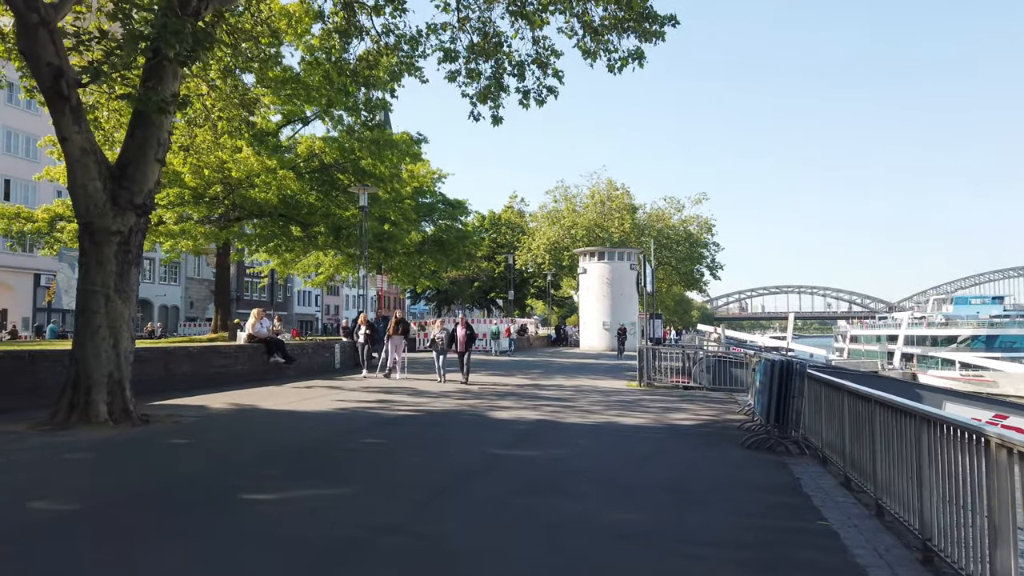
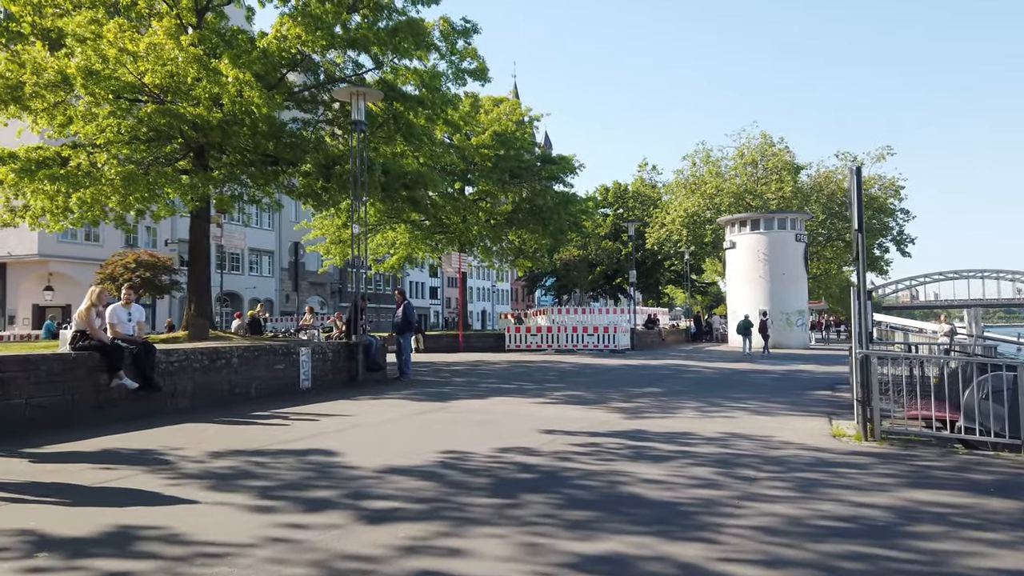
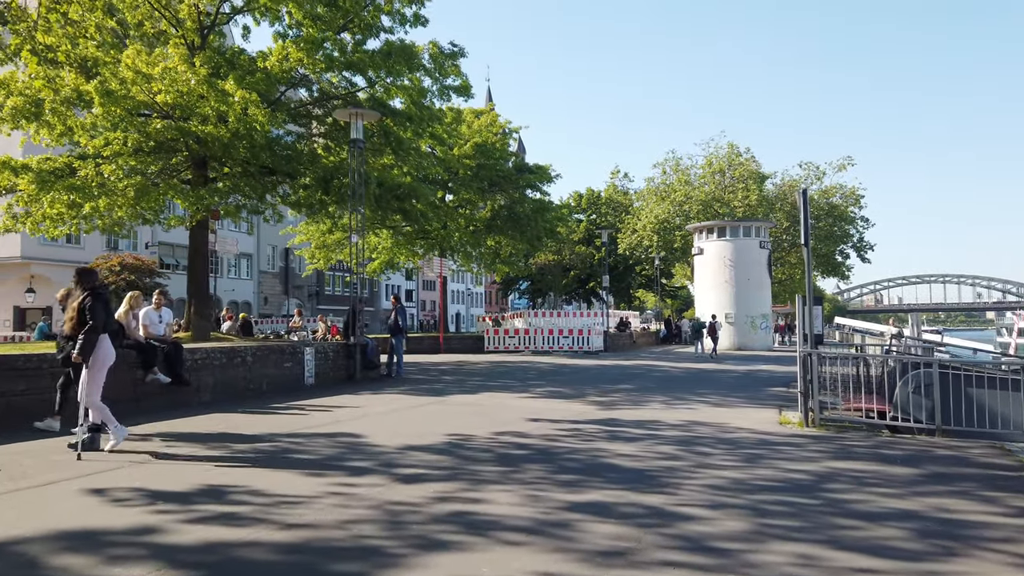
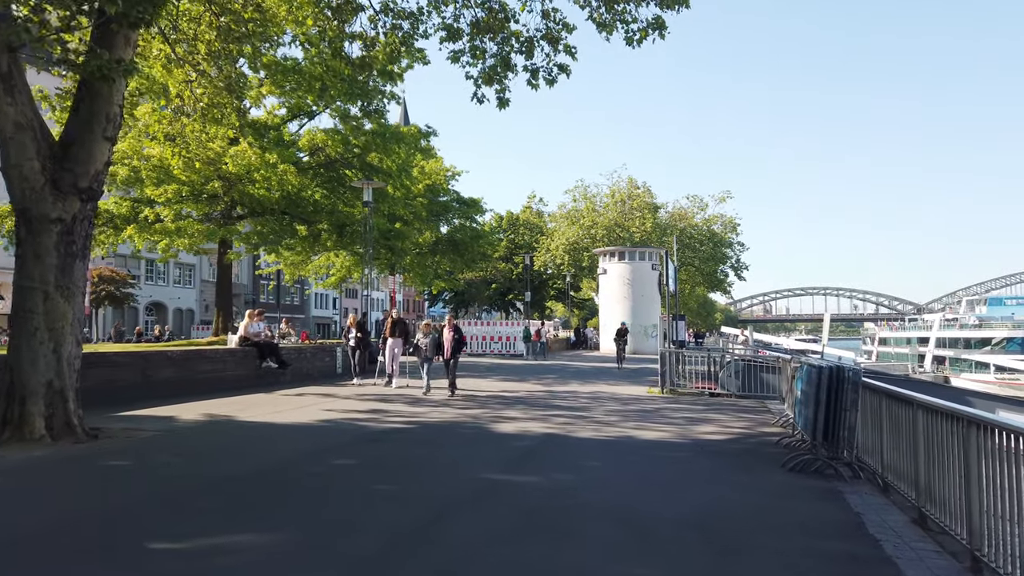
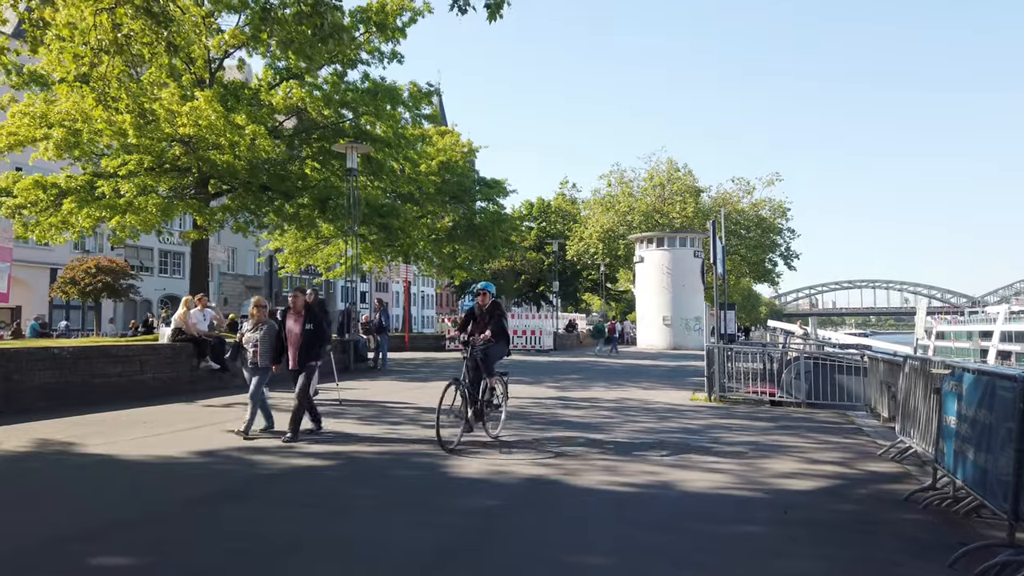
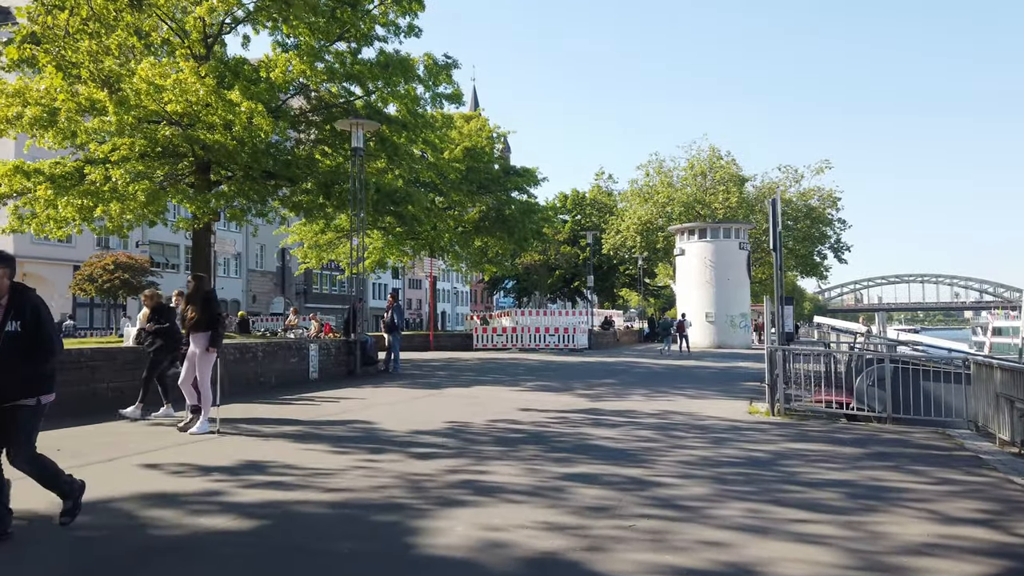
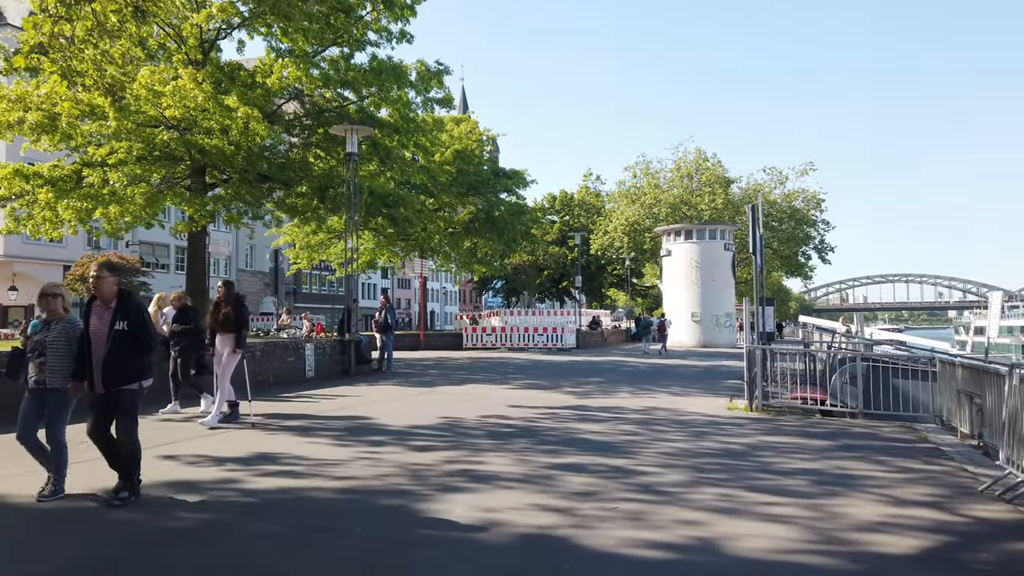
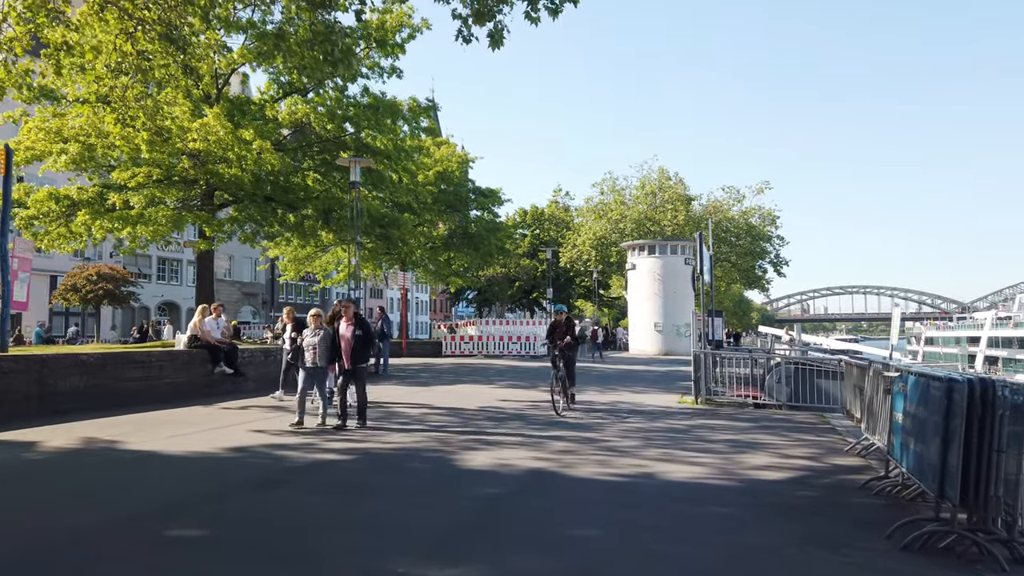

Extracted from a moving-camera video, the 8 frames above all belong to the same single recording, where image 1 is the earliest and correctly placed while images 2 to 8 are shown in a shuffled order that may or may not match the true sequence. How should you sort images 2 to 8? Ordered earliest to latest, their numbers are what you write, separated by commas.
4, 8, 5, 7, 6, 3, 2
